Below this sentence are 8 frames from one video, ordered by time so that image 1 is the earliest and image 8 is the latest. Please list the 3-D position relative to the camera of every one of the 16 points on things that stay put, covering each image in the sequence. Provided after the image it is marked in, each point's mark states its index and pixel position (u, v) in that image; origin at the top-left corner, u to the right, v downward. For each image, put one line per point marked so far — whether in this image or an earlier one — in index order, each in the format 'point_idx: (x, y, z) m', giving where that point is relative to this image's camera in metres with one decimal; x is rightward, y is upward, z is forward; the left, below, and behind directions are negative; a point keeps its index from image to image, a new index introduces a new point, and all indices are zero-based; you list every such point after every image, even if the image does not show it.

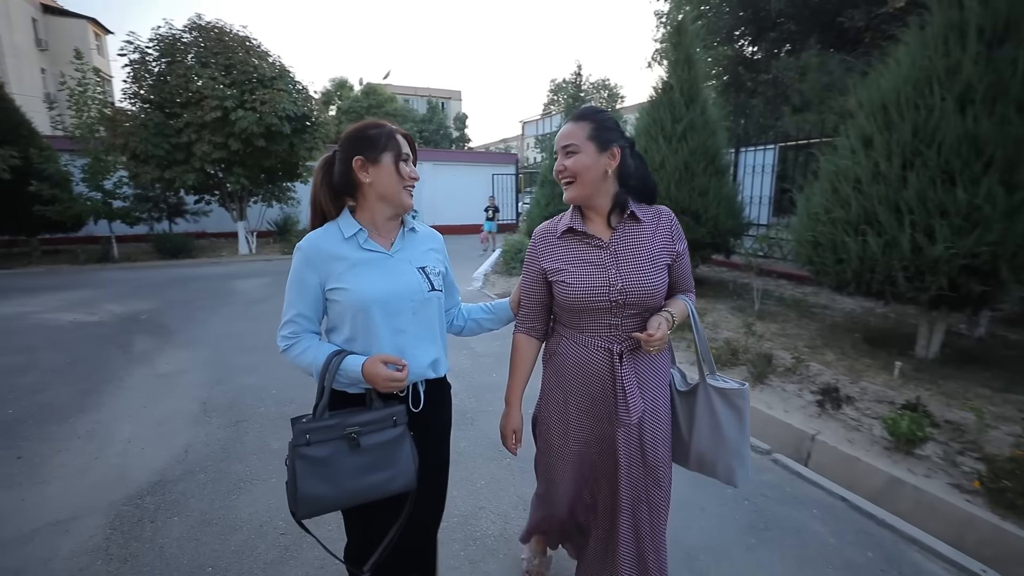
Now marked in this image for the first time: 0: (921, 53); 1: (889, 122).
0: (+3.9, +2.2, +4.5) m
1: (+3.7, +1.6, +4.6) m
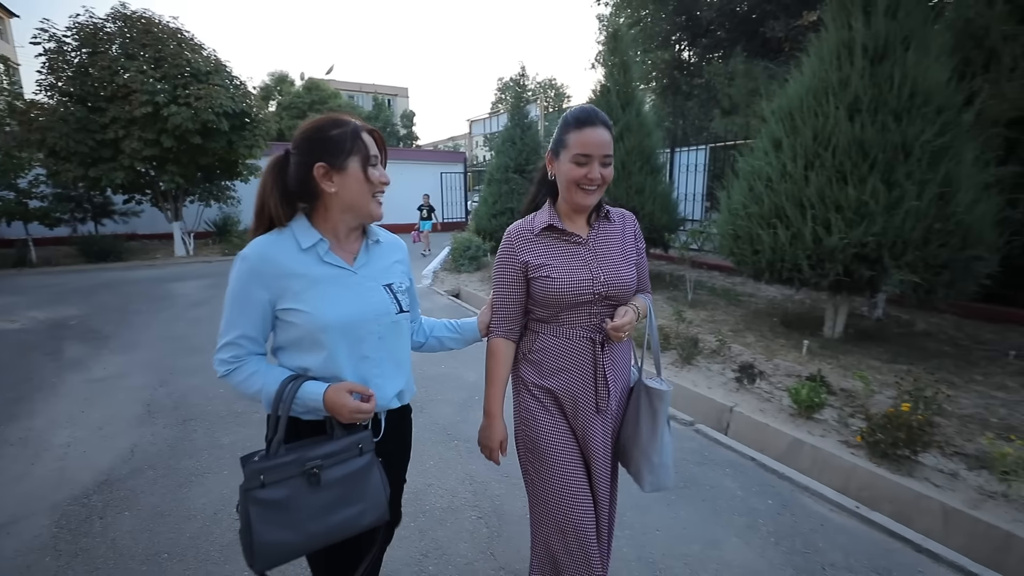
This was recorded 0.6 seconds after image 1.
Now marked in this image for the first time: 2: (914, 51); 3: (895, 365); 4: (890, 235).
0: (+3.3, +2.4, +5.1) m
1: (+3.1, +1.8, +5.2) m
2: (+4.0, +2.4, +4.7) m
3: (+3.9, -0.8, +4.8) m
4: (+3.7, +0.5, +4.6) m
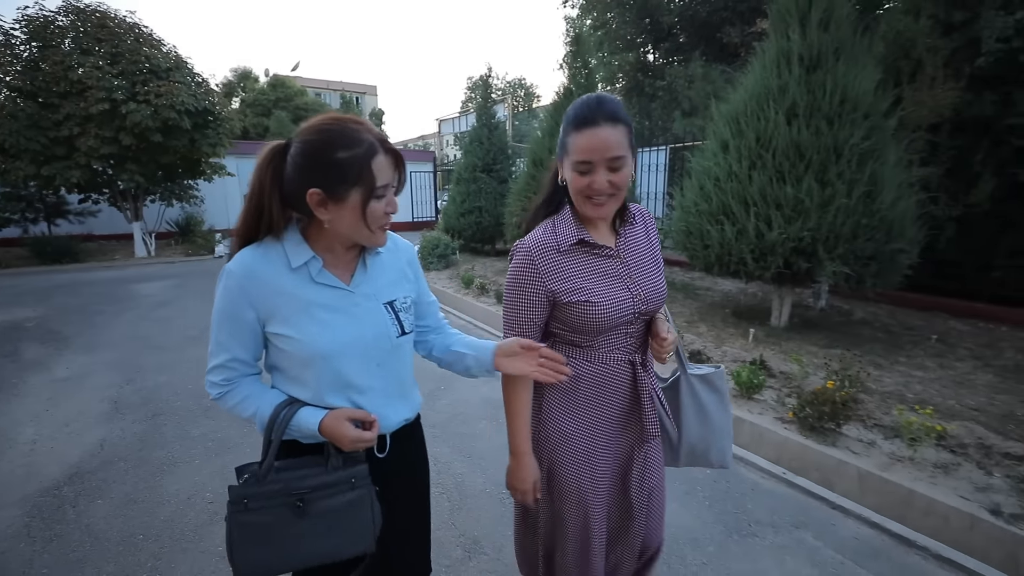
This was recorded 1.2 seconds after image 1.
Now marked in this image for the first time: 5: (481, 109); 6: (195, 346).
0: (+2.9, +2.5, +5.5) m
1: (+2.7, +1.8, +5.5) m
2: (+3.6, +2.5, +5.1) m
3: (+3.5, -0.7, +5.2) m
4: (+3.3, +0.6, +5.0) m
5: (-0.8, +4.4, +11.7) m
6: (-3.8, -0.7, +5.7) m
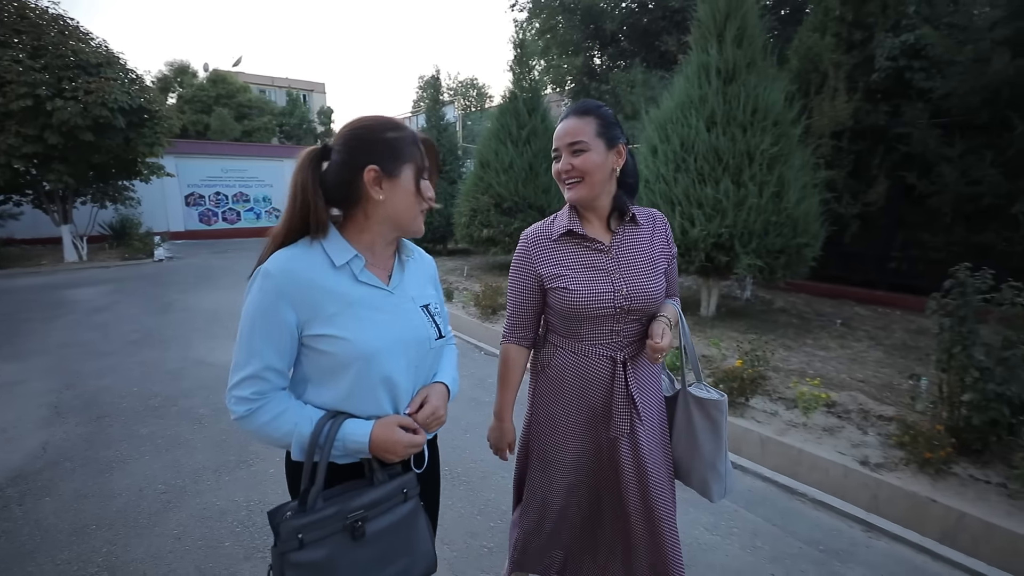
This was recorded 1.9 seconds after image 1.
0: (+2.2, +2.6, +6.0) m
1: (+2.0, +1.9, +6.0) m
2: (+2.9, +2.6, +5.7) m
3: (+2.9, -0.6, +5.8) m
4: (+2.7, +0.7, +5.6) m
5: (-2.0, +4.4, +11.8) m
6: (-4.4, -0.7, +5.6) m
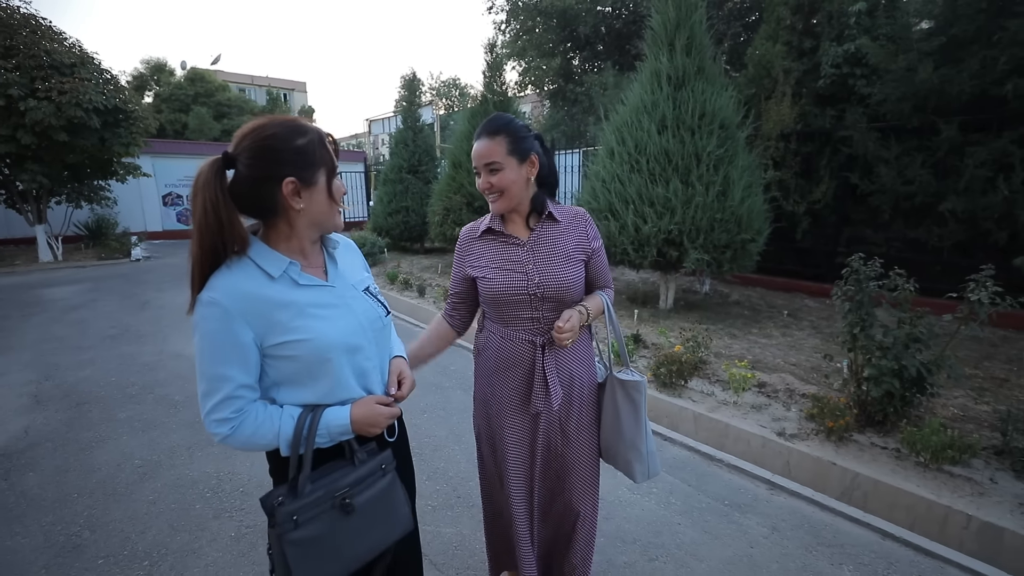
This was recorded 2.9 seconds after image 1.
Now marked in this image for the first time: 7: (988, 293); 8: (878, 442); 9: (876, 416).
0: (+1.7, +2.7, +6.4) m
1: (+1.5, +2.0, +6.4) m
2: (+2.5, +2.7, +6.1) m
3: (+2.5, -0.5, +6.2) m
4: (+2.2, +0.8, +6.0) m
5: (-2.7, +4.5, +12.1) m
6: (-4.8, -0.7, +5.8) m
7: (+3.3, 0.0, +3.3) m
8: (+2.7, -1.2, +3.6) m
9: (+2.8, -1.0, +3.7) m
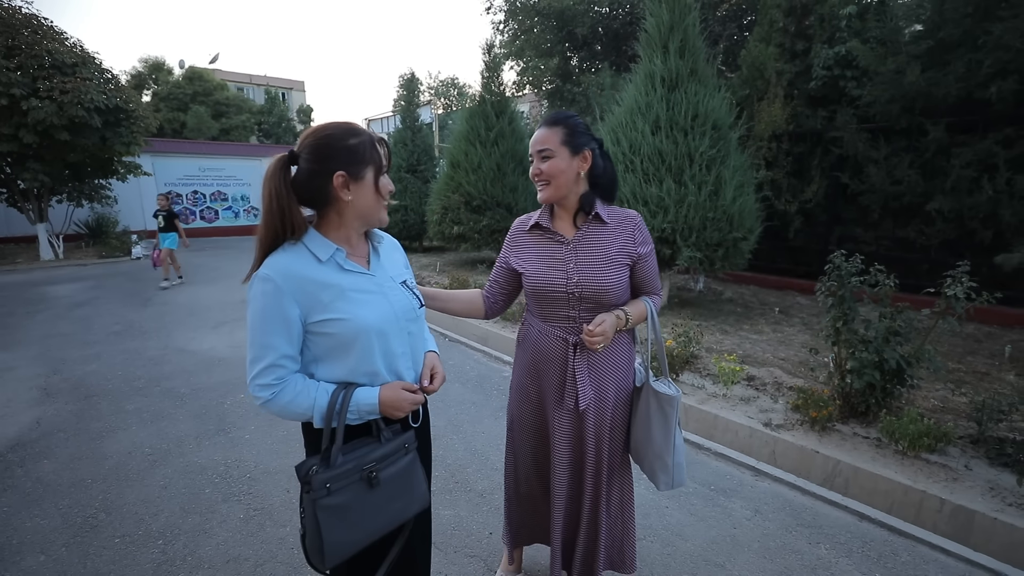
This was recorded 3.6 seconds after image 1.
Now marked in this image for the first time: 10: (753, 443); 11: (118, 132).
0: (+1.7, +2.7, +6.5) m
1: (+1.5, +2.1, +6.5) m
2: (+2.4, +2.7, +6.3) m
3: (+2.4, -0.4, +6.4) m
4: (+2.2, +0.8, +6.1) m
5: (-2.8, +4.5, +12.2) m
6: (-4.9, -0.6, +5.9) m
7: (+3.3, 0.0, +3.5) m
8: (+2.7, -1.1, +3.7) m
9: (+2.8, -1.0, +3.8) m
10: (+1.9, -1.2, +3.8) m
11: (-10.4, +4.1, +12.6) m
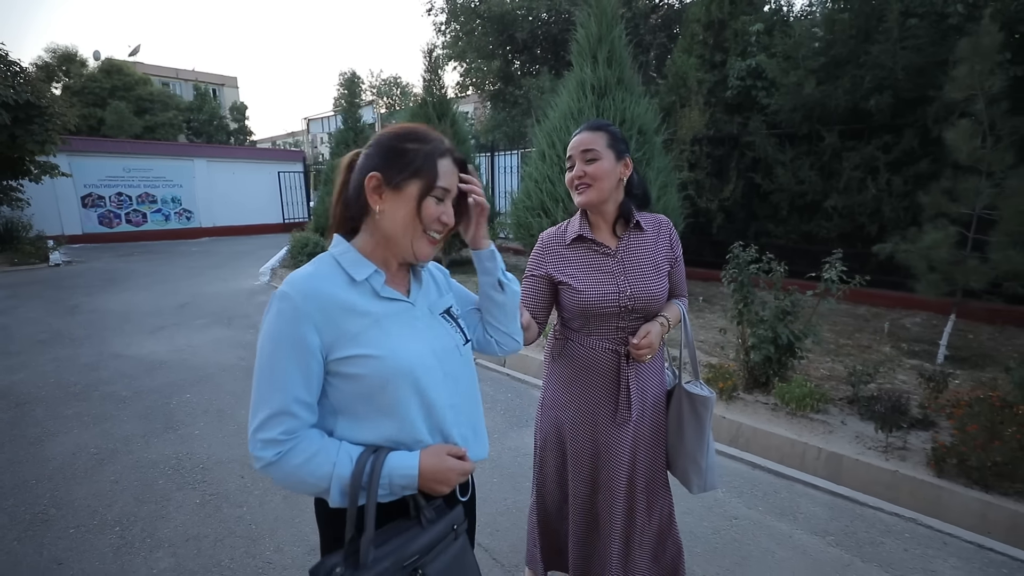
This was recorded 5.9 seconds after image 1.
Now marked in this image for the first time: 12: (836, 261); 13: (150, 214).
0: (+0.8, +2.8, +7.0) m
1: (+0.6, +2.1, +7.0) m
2: (+1.6, +2.8, +6.8) m
3: (+1.6, -0.3, +6.9) m
4: (+1.4, +0.9, +6.6) m
5: (-4.2, +4.5, +12.2) m
6: (-5.6, -0.7, +5.7) m
7: (+2.8, +0.1, +4.1) m
8: (+2.2, -1.0, +4.3) m
9: (+2.3, -0.8, +4.4) m
10: (+1.4, -1.1, +4.3) m
11: (-11.9, +3.9, +11.8) m
12: (+2.9, +0.2, +4.2) m
13: (-13.9, +2.8, +18.2) m
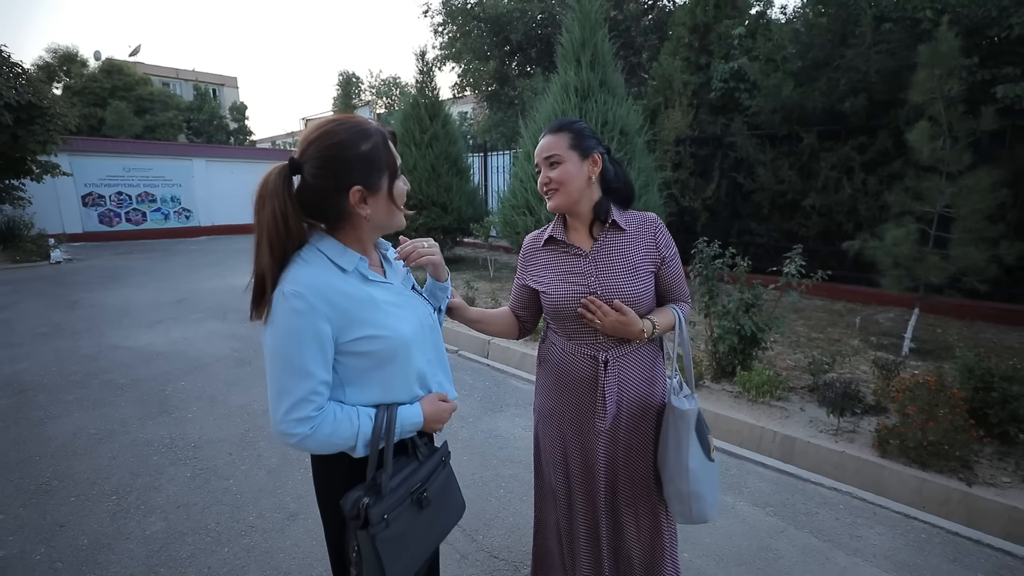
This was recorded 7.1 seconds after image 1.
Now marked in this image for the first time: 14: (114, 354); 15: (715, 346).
0: (+0.6, +2.9, +7.2) m
1: (+0.4, +2.2, +7.2) m
2: (+1.4, +2.9, +7.0) m
3: (+1.4, -0.3, +7.1) m
4: (+1.2, +1.0, +6.9) m
5: (-4.4, +4.6, +12.4) m
6: (-5.8, -0.7, +5.9) m
7: (+2.6, +0.2, +4.4) m
8: (+2.0, -0.9, +4.5) m
9: (+2.1, -0.8, +4.6) m
10: (+1.2, -1.1, +4.5) m
11: (-12.1, +4.0, +12.0) m
12: (+2.6, +0.3, +4.4) m
13: (-14.1, +2.9, +18.4) m
14: (-4.5, -0.8, +5.3) m
15: (+2.0, -0.6, +4.6) m
